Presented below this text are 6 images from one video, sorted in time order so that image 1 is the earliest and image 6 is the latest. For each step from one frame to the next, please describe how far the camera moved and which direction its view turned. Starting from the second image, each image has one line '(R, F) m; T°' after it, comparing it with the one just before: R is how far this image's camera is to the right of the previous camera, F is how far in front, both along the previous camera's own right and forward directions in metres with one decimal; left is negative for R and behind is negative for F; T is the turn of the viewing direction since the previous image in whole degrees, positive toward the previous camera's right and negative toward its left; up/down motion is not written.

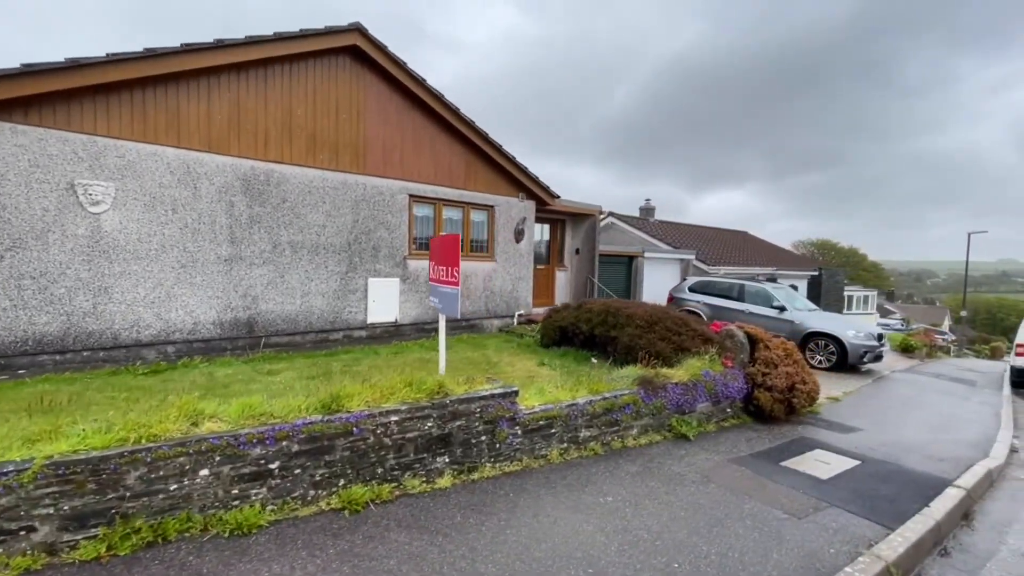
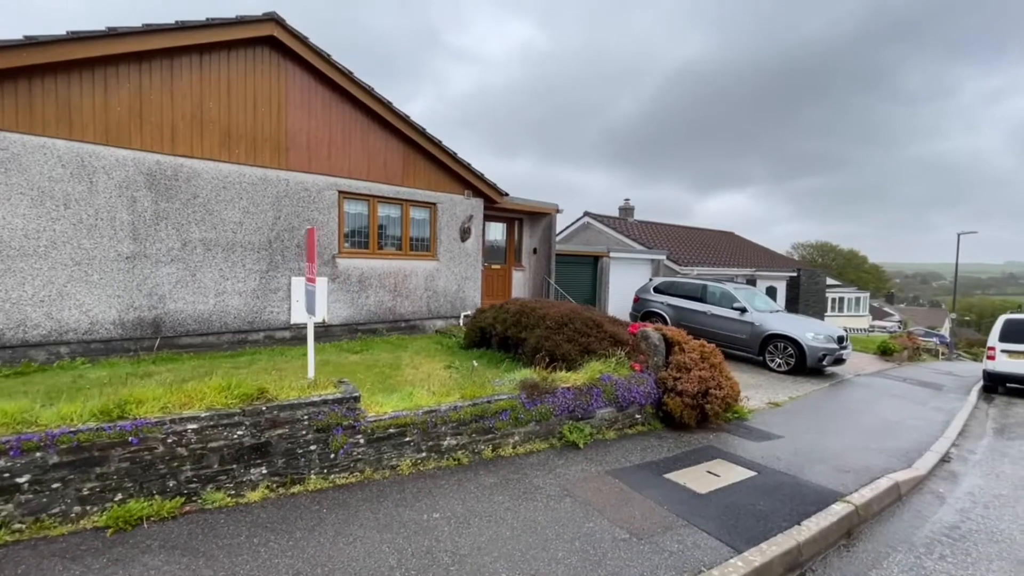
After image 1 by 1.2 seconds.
(+1.6, +0.3) m; -1°
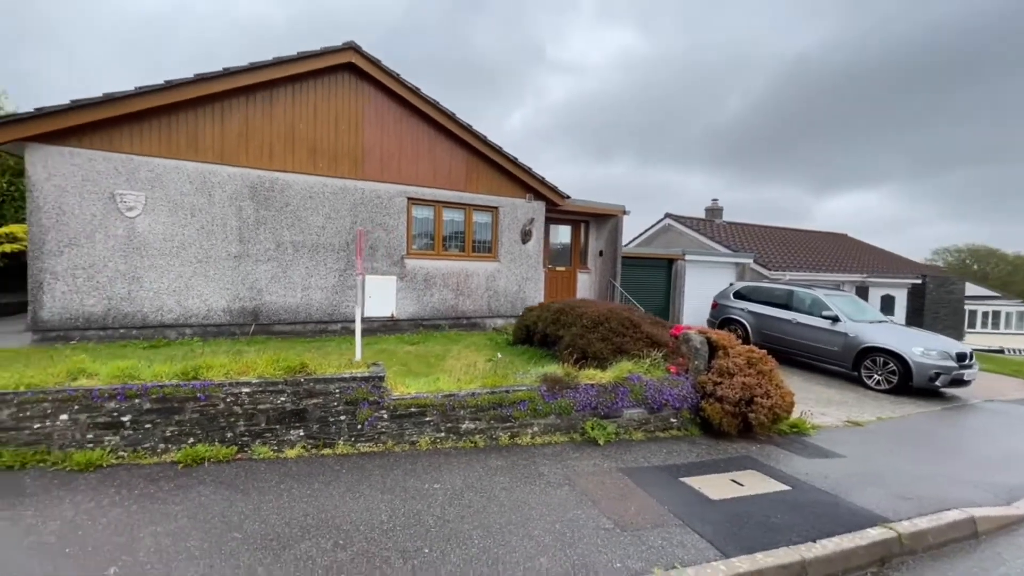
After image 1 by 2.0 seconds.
(+0.9, -0.2) m; -12°
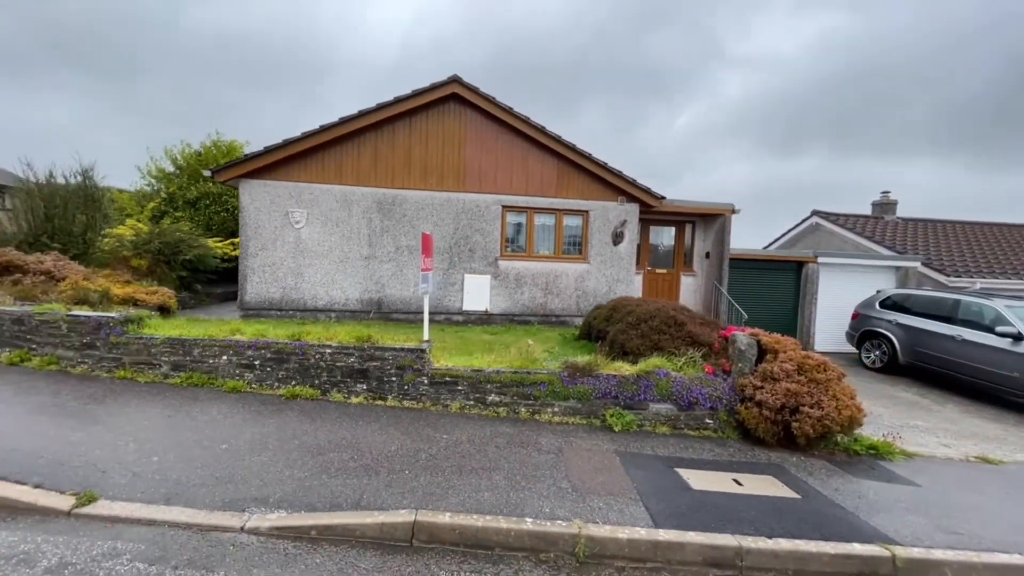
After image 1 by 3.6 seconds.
(+1.7, -0.5) m; -19°
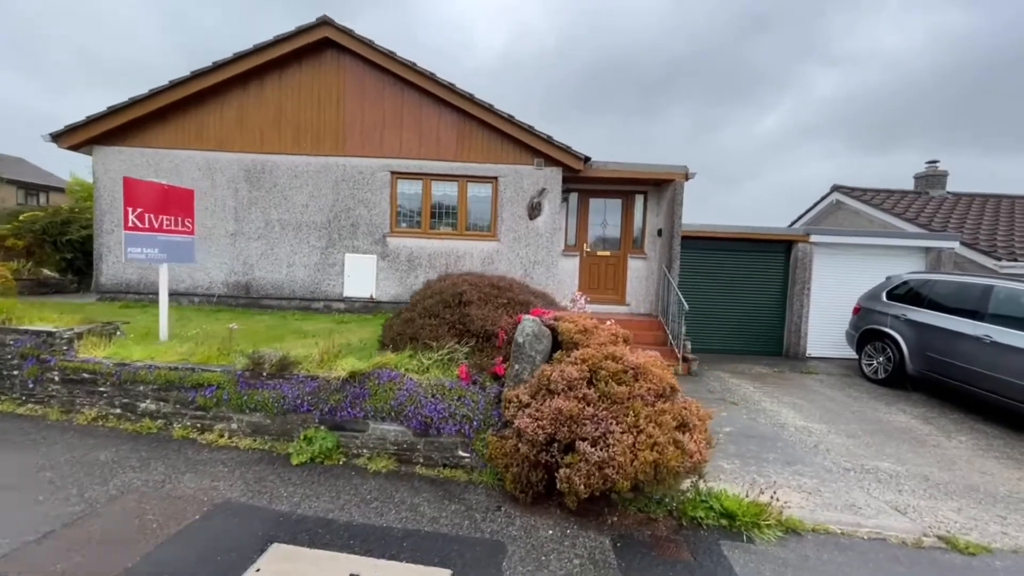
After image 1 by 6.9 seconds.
(+3.6, +2.3) m; -6°
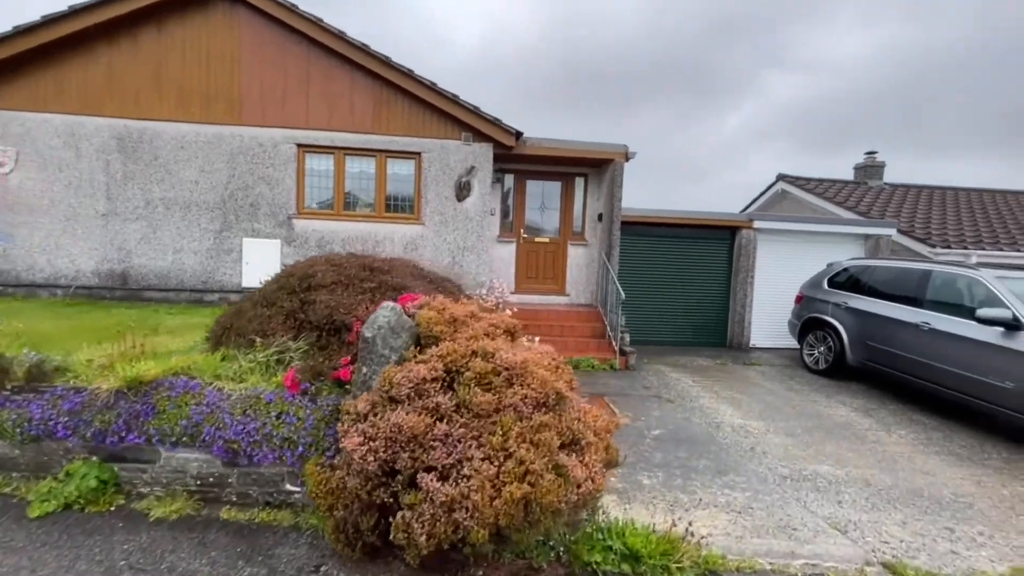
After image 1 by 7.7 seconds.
(+0.8, +0.9) m; +5°
